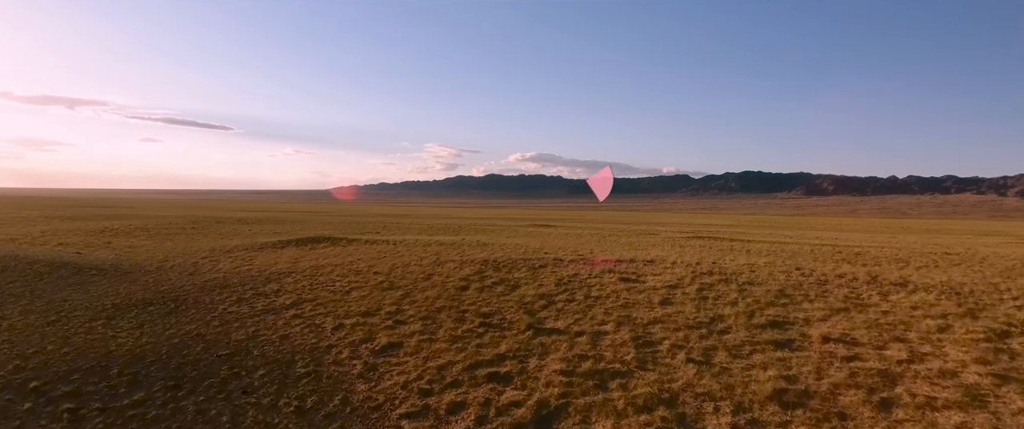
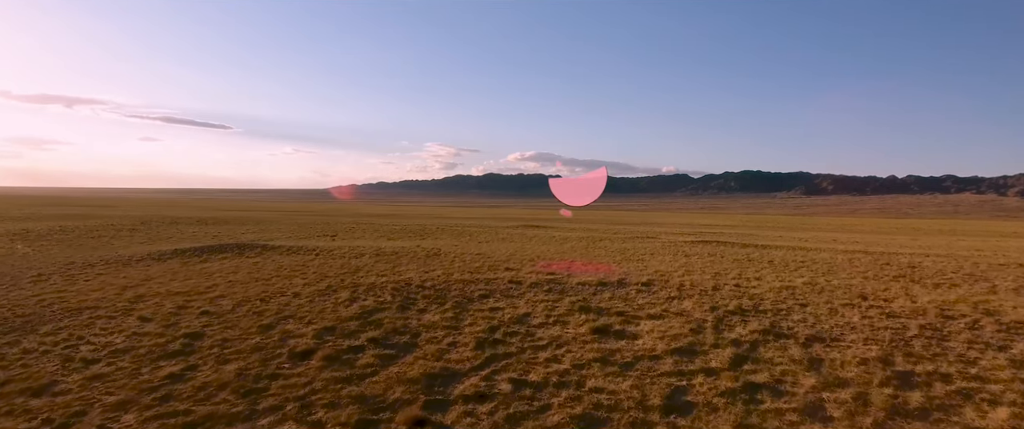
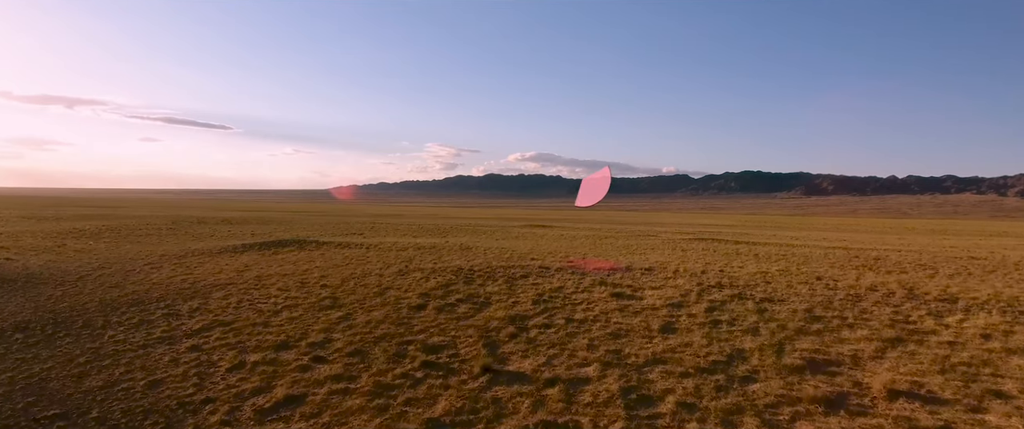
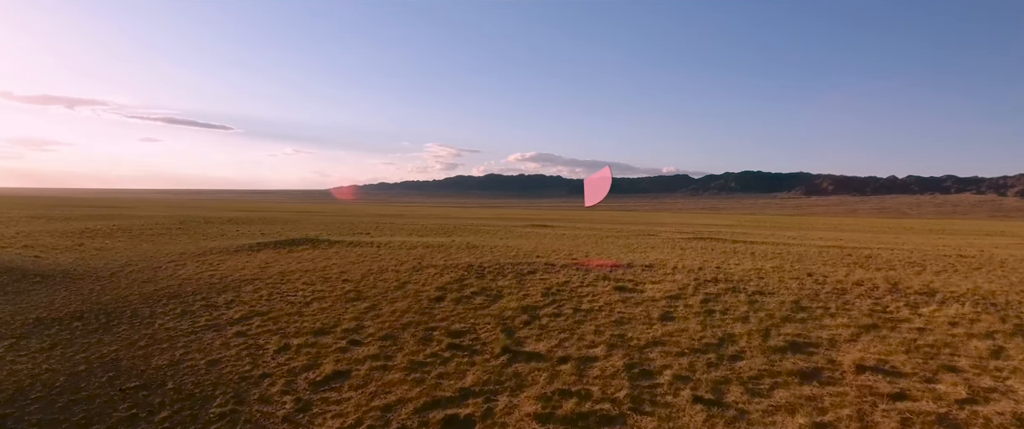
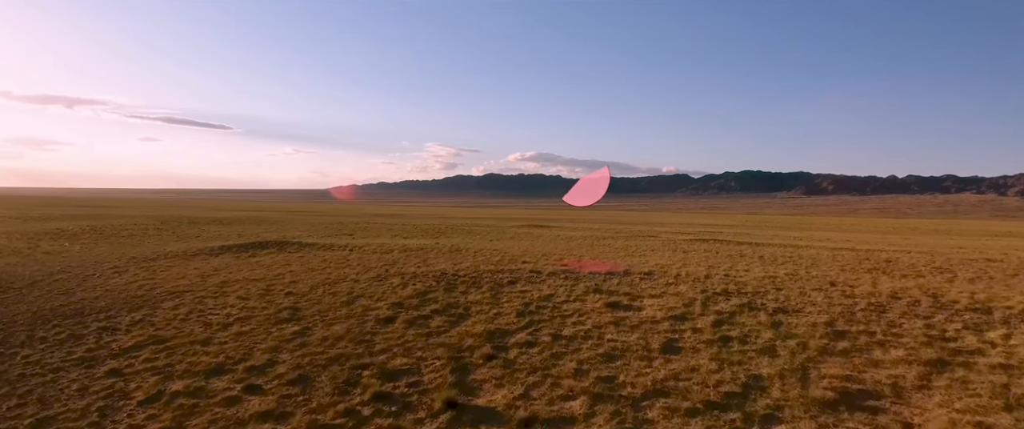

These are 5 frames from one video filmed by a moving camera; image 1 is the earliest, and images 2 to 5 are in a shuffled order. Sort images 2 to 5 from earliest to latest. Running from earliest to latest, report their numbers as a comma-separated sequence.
4, 3, 5, 2
